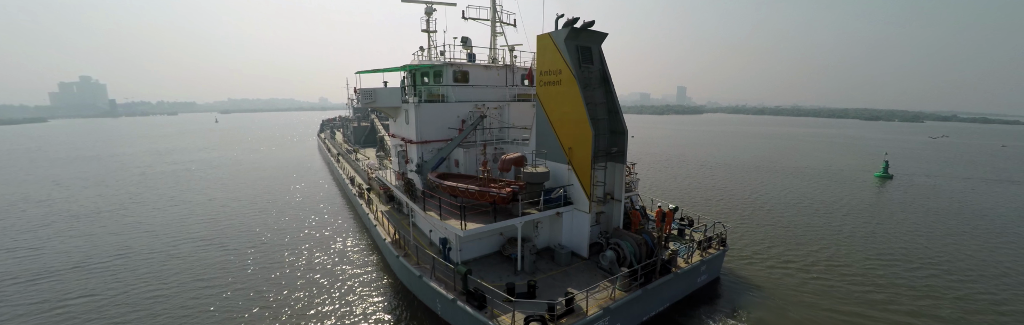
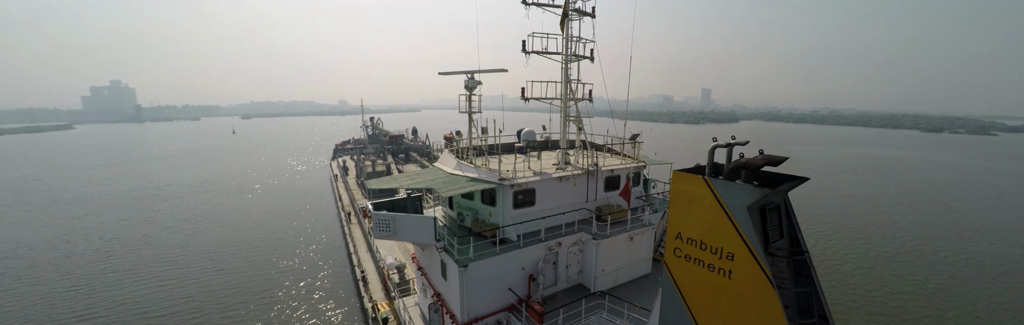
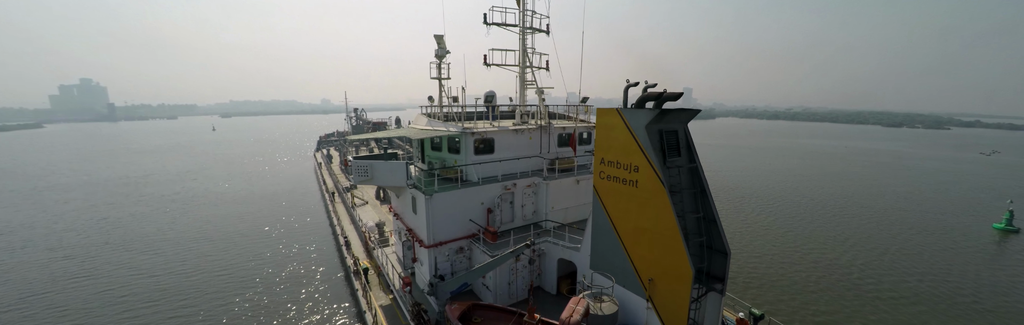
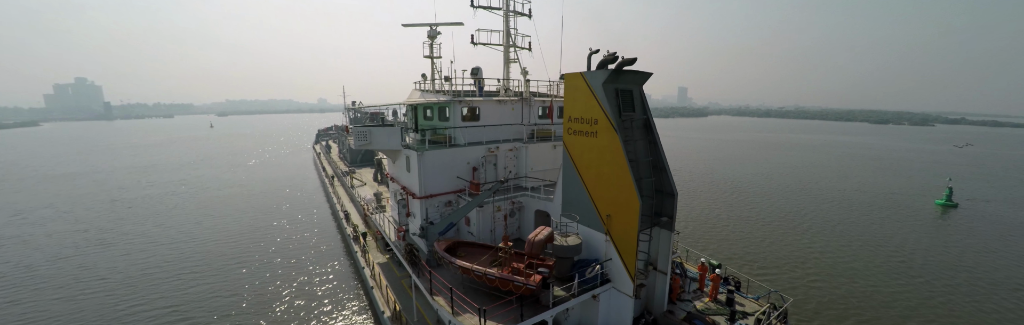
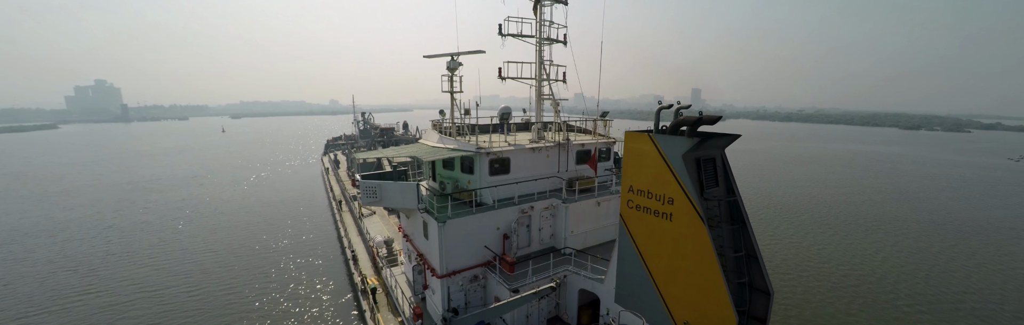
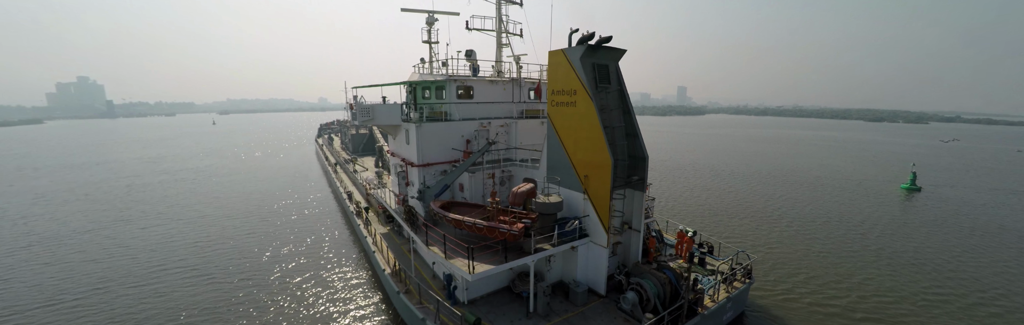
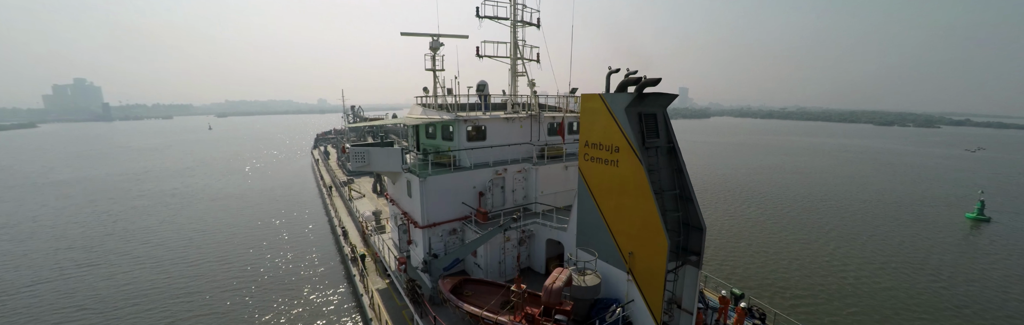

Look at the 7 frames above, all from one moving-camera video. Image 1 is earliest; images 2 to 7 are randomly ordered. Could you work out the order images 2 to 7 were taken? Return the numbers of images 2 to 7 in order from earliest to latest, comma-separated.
6, 4, 7, 3, 5, 2
